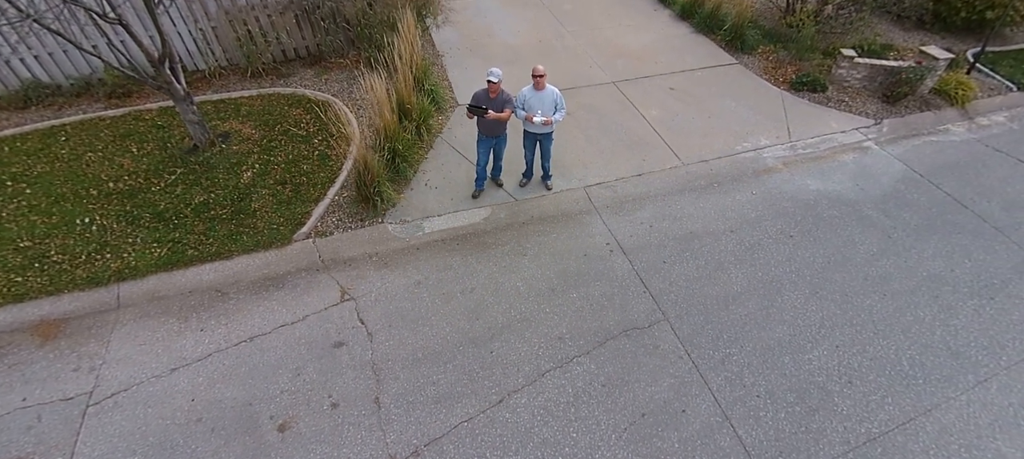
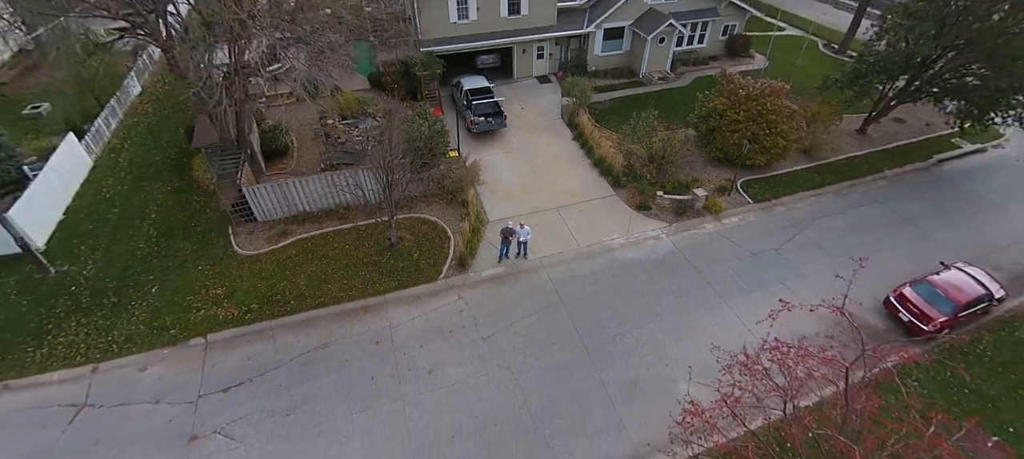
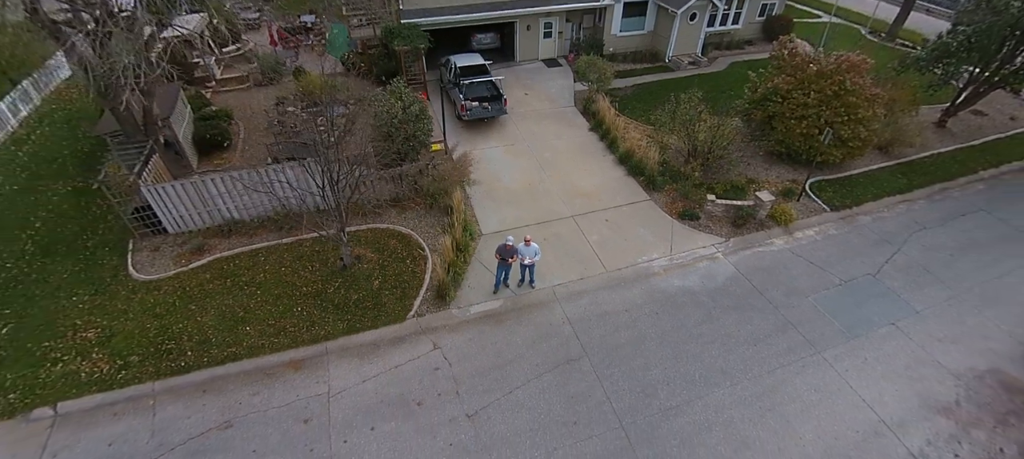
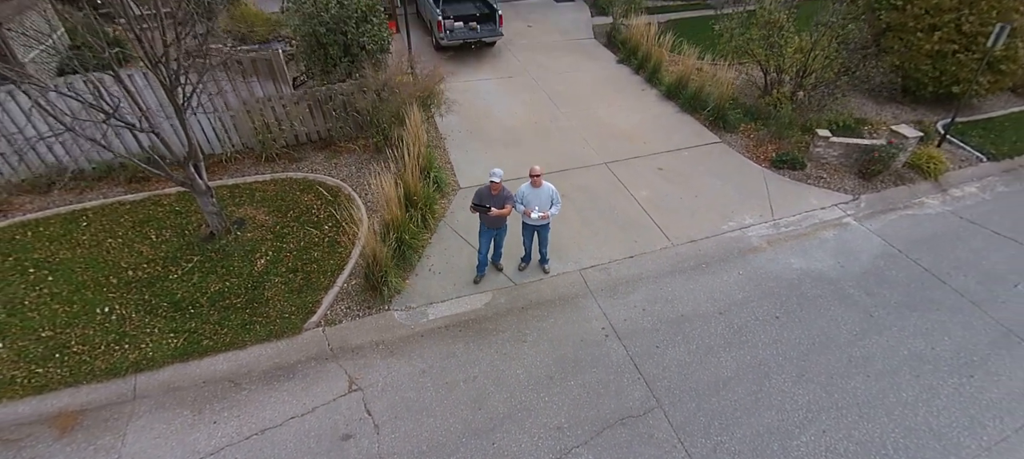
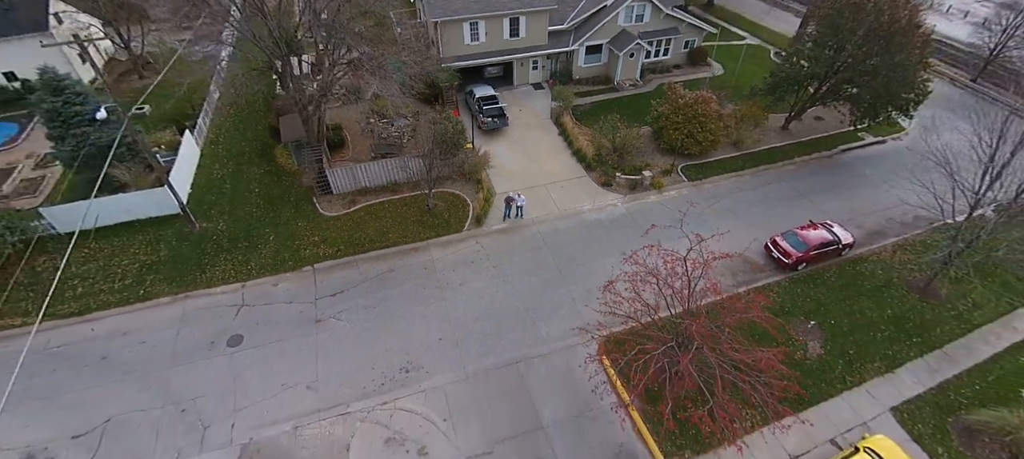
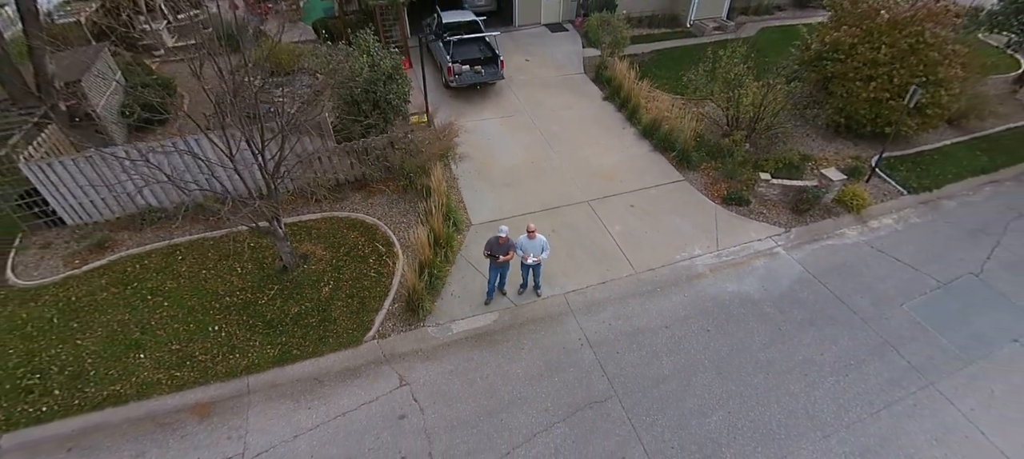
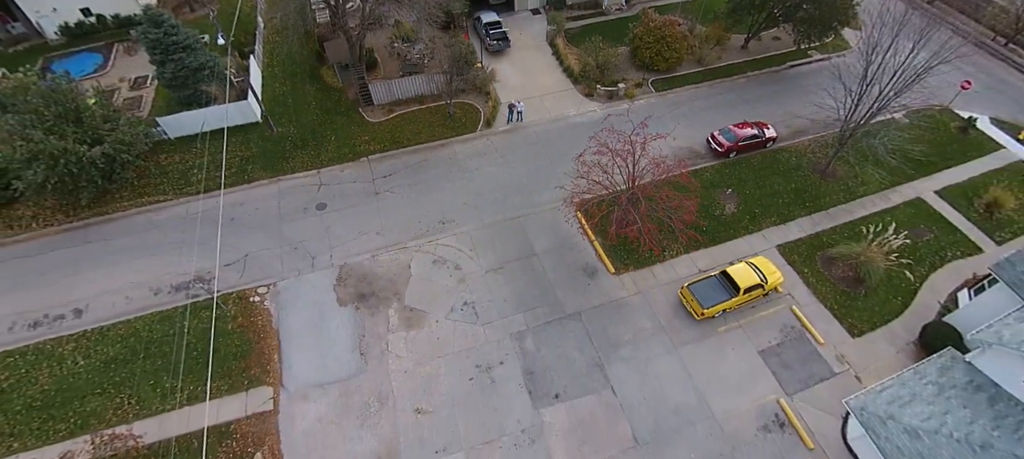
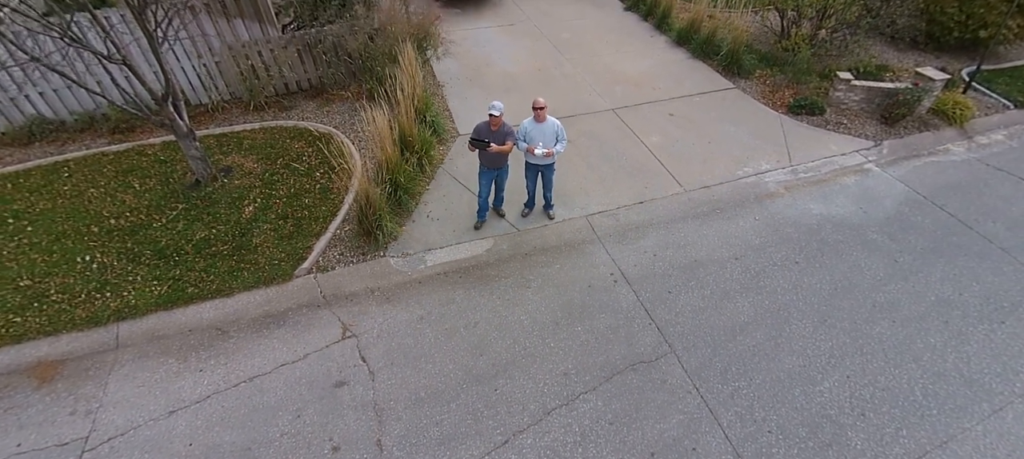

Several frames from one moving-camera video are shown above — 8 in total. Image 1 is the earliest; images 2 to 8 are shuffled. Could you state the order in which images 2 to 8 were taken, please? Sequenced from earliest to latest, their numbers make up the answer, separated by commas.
8, 4, 6, 3, 2, 5, 7
